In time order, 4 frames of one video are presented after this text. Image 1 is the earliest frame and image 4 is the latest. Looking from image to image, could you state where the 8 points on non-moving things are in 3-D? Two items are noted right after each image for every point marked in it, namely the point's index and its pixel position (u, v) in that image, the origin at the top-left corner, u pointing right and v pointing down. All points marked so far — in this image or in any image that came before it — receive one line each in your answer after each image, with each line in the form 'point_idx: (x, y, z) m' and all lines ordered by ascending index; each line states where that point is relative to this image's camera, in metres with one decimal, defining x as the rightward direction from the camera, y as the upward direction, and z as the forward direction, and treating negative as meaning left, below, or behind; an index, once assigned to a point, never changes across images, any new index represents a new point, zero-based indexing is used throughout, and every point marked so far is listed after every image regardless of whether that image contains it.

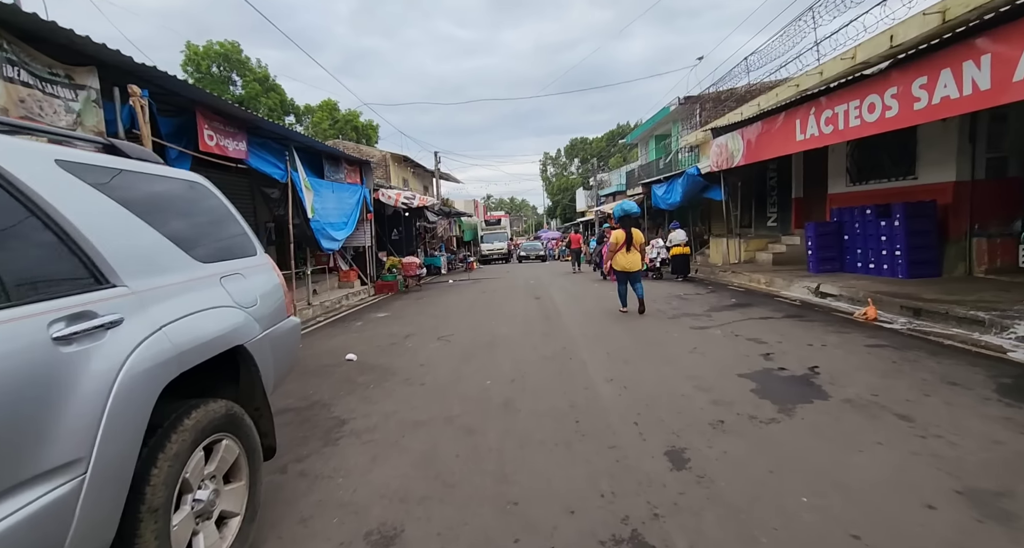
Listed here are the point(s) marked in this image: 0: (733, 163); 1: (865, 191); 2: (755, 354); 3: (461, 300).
0: (+6.1, +3.1, +12.0) m
1: (+8.2, +1.9, +10.1) m
2: (+2.8, -0.9, +5.1) m
3: (-1.3, -0.7, +11.3) m
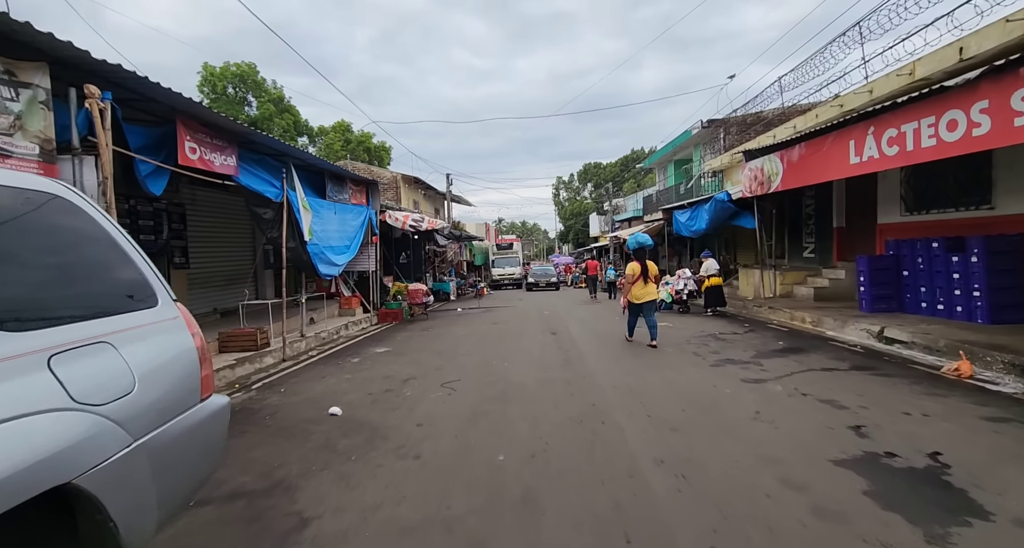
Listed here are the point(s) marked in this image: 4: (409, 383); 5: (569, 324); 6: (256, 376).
0: (+6.5, +2.2, +11.0) m
1: (+8.5, +1.1, +9.0) m
2: (+3.0, -1.4, +4.0) m
3: (-1.0, -1.4, +10.2) m
4: (-1.5, -1.5, +6.2) m
5: (+1.4, -1.3, +11.1) m
6: (-4.1, -1.6, +7.0) m
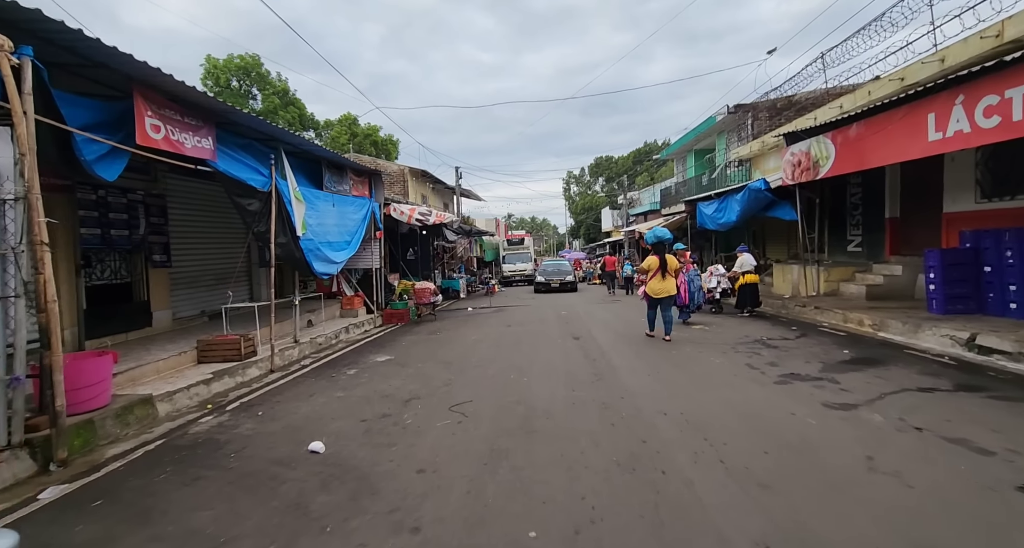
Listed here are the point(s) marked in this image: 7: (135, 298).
0: (+6.9, +2.3, +9.8) m
1: (+8.8, +1.2, +7.8) m
2: (+3.2, -1.4, +2.9) m
3: (-0.7, -1.4, +9.2) m
4: (-1.2, -1.5, +5.2) m
5: (+1.8, -1.2, +10.0) m
6: (-3.8, -1.6, +6.0) m
7: (-6.7, -0.4, +7.8) m
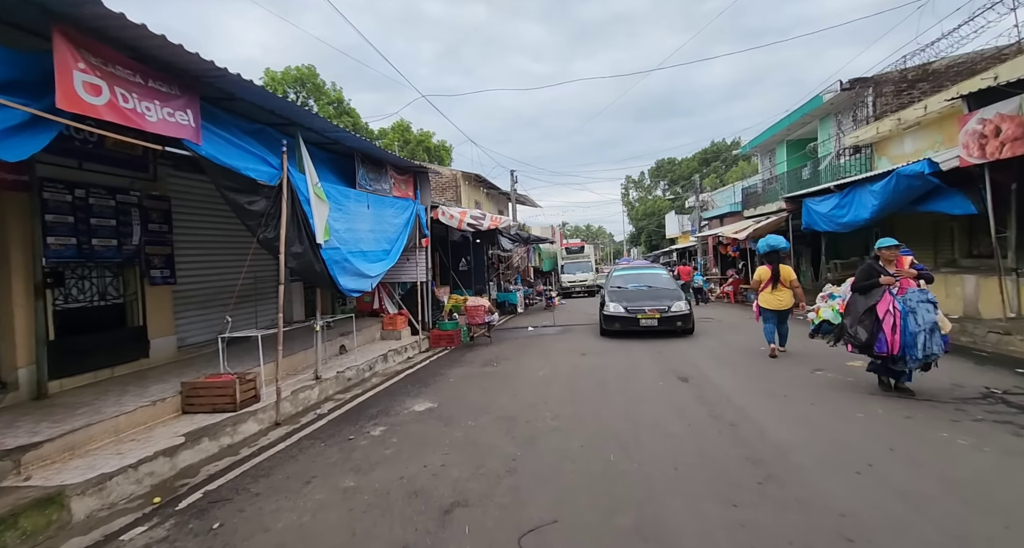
0: (+8.1, +2.0, +6.8) m
1: (+9.8, +1.0, +4.5) m
2: (+3.7, -1.5, +0.2) m
3: (+0.6, -1.6, +7.0) m
4: (-0.4, -1.7, +3.1) m
5: (+3.2, -1.5, +7.5) m
6: (-2.9, -1.8, +4.2) m
7: (-5.6, -0.7, +6.3) m
